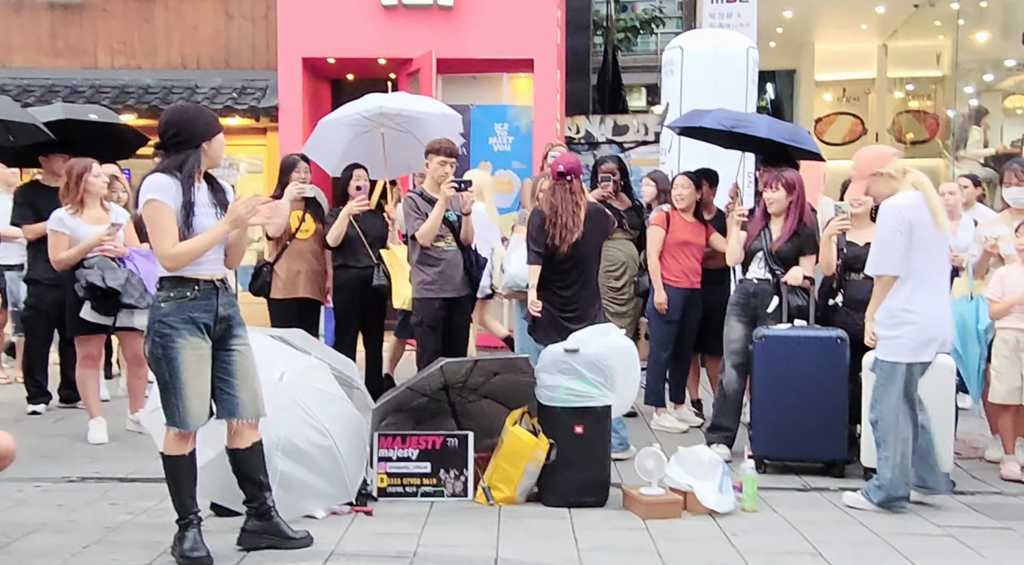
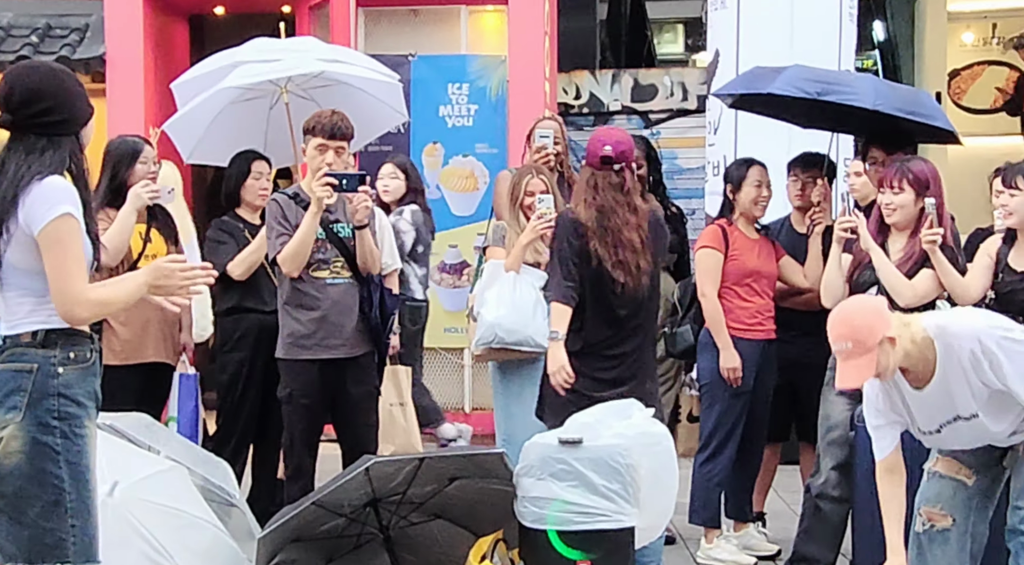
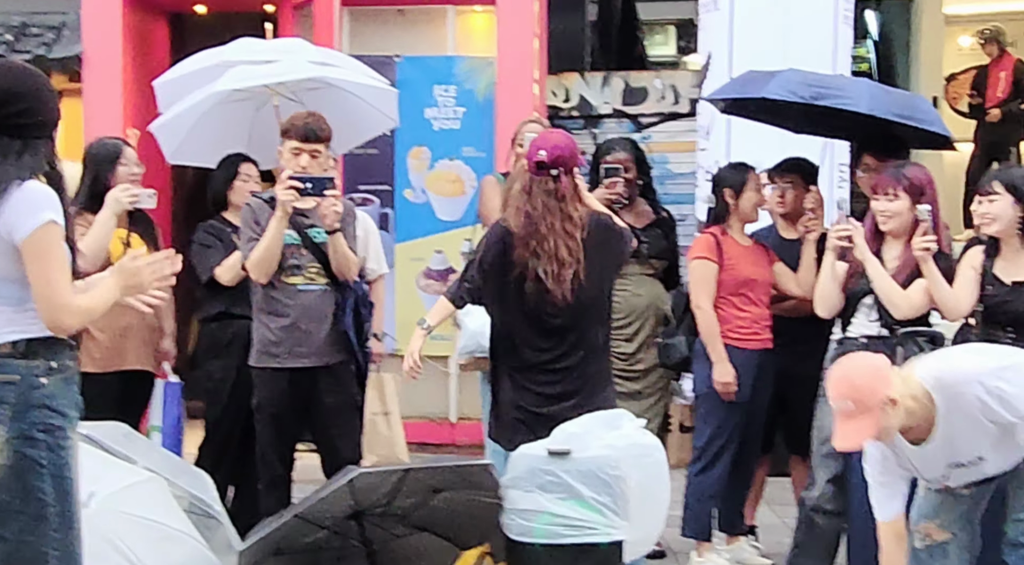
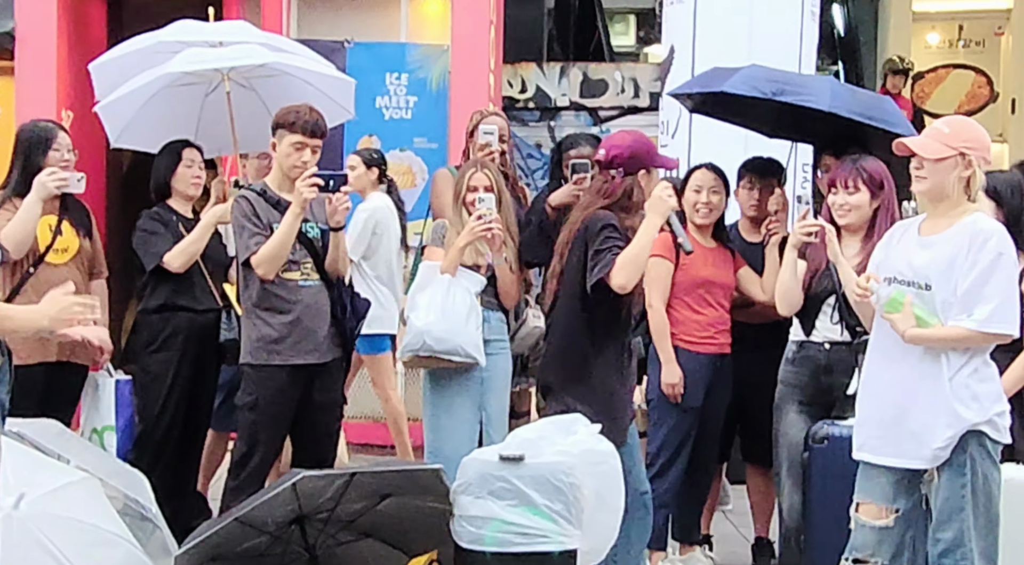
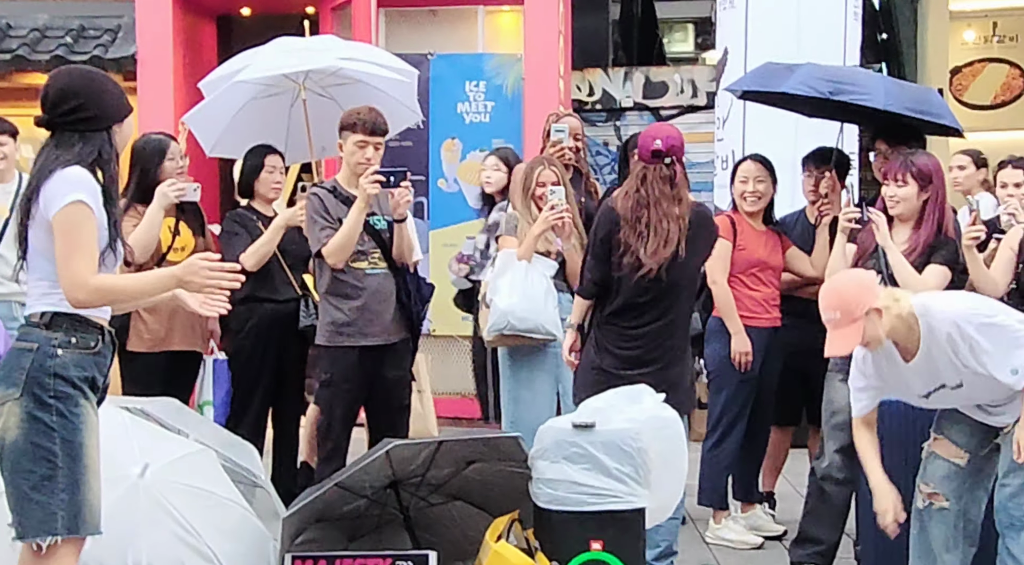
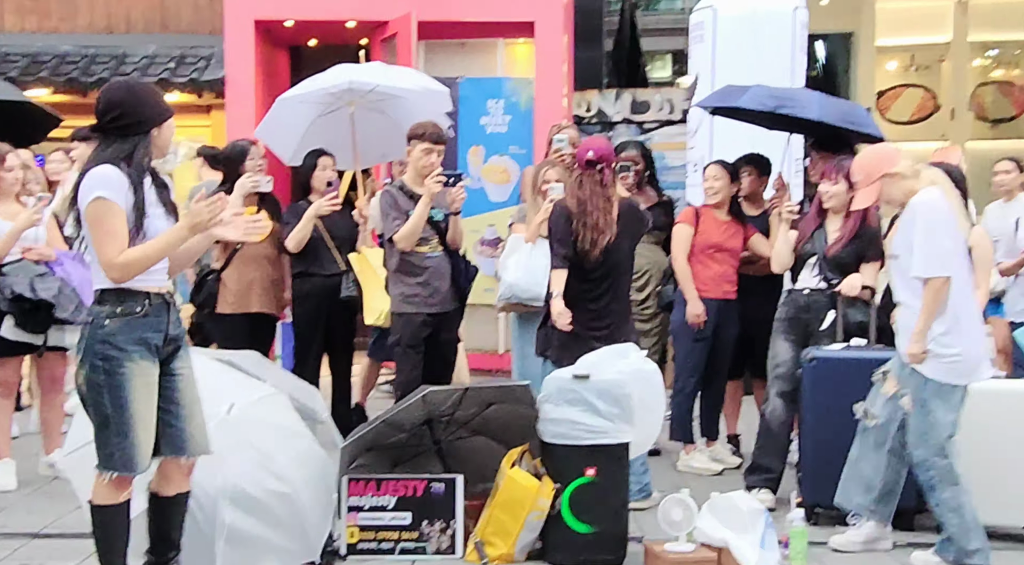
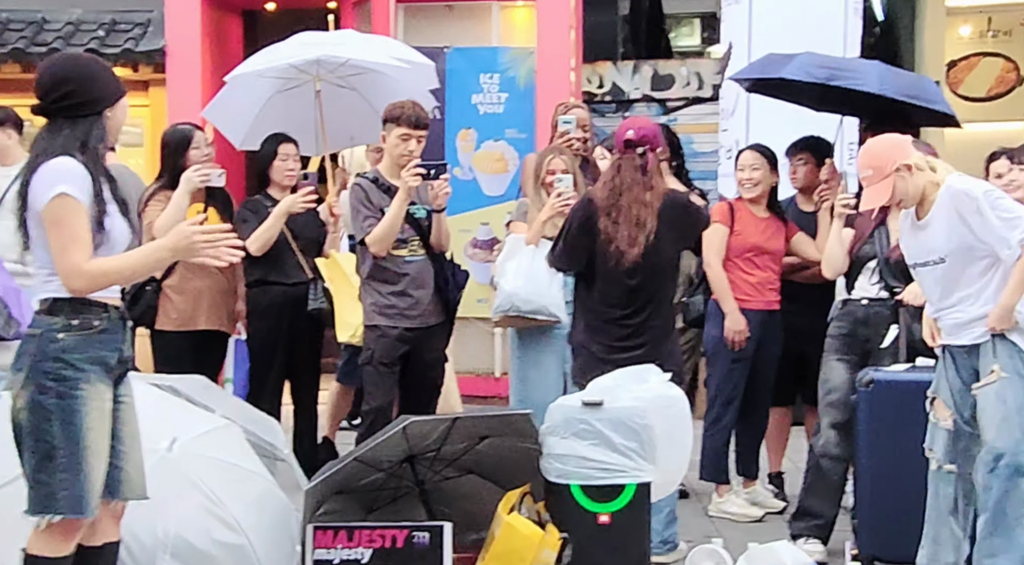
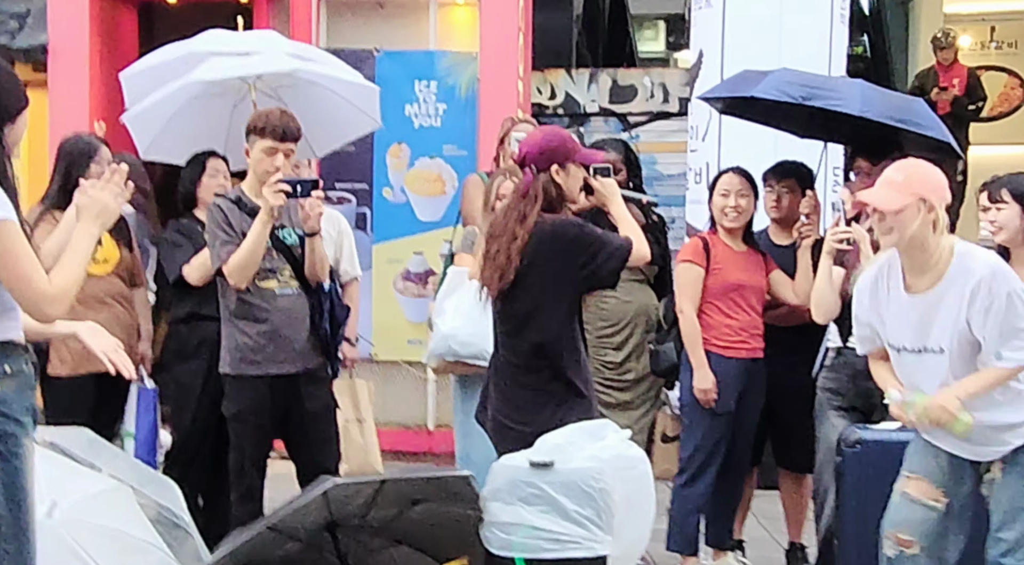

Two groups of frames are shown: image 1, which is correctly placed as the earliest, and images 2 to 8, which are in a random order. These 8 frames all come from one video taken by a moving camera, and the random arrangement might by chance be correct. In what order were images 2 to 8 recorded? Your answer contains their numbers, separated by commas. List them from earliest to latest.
6, 7, 5, 2, 3, 8, 4
